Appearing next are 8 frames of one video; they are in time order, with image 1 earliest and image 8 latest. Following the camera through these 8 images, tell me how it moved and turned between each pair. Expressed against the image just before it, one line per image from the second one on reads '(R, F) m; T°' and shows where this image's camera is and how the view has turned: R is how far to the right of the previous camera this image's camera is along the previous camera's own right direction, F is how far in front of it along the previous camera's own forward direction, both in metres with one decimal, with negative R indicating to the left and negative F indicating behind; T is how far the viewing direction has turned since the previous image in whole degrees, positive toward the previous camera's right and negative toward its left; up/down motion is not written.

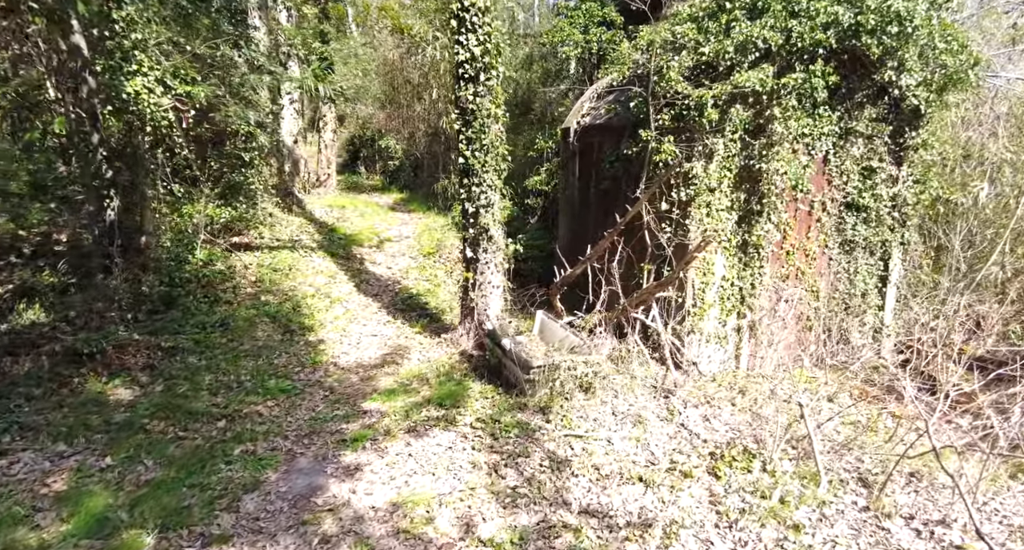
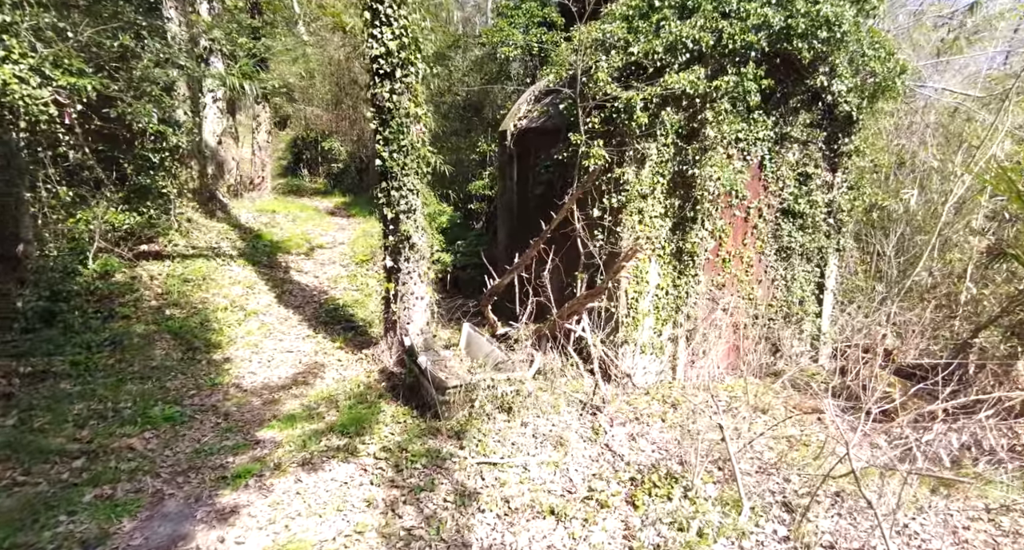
(+0.3, +0.3) m; +4°
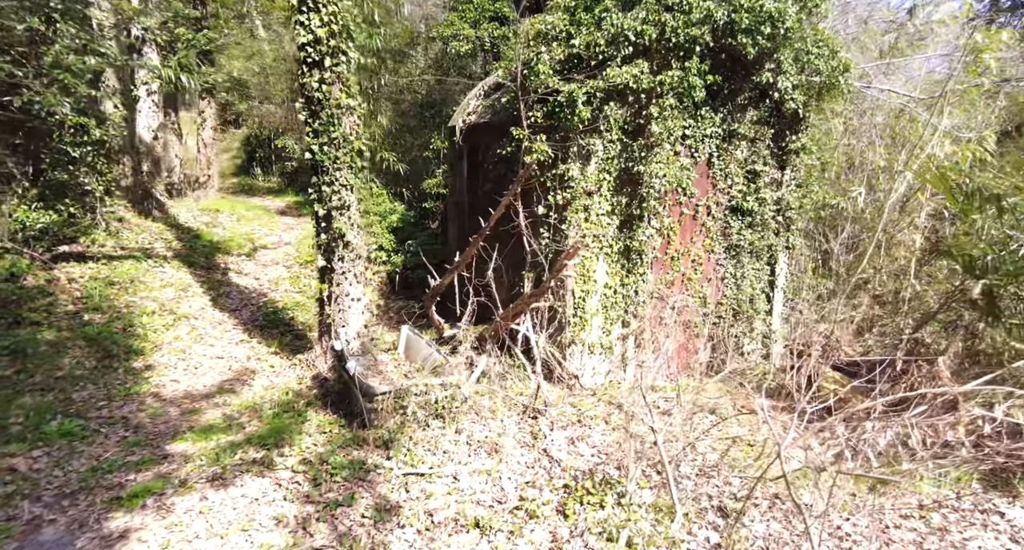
(+0.3, +0.2) m; +3°
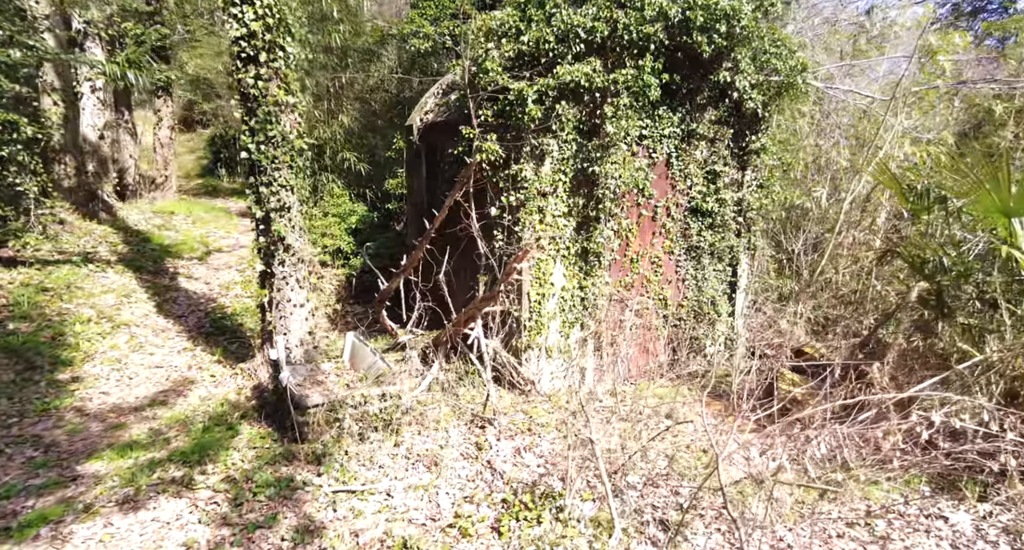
(+0.3, +0.2) m; +2°
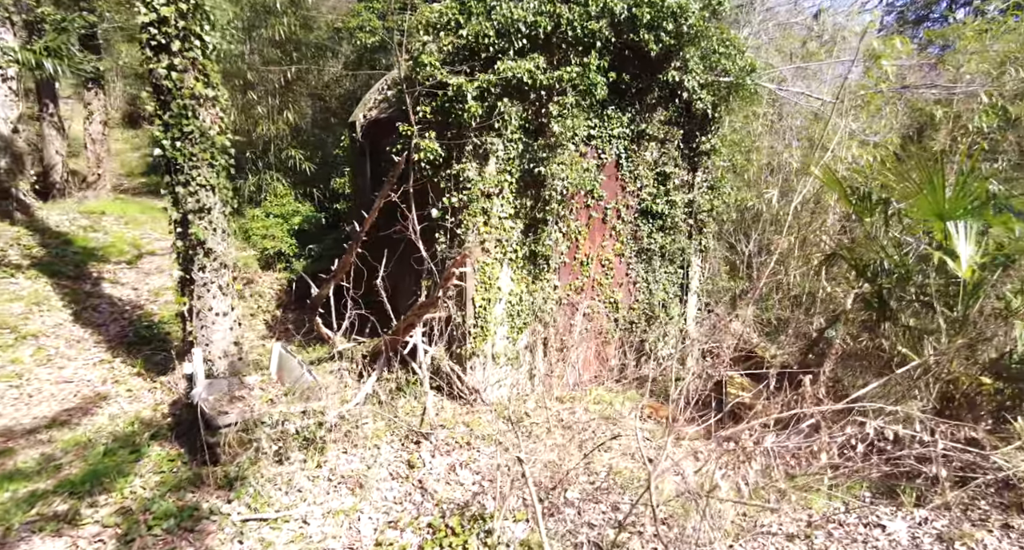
(+0.2, +0.2) m; +3°
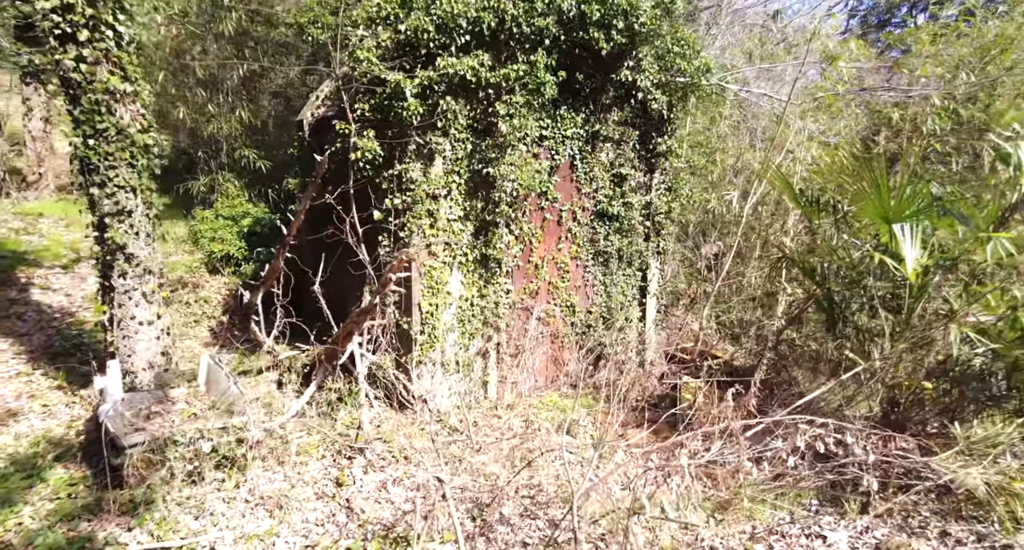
(+0.3, +0.2) m; +2°
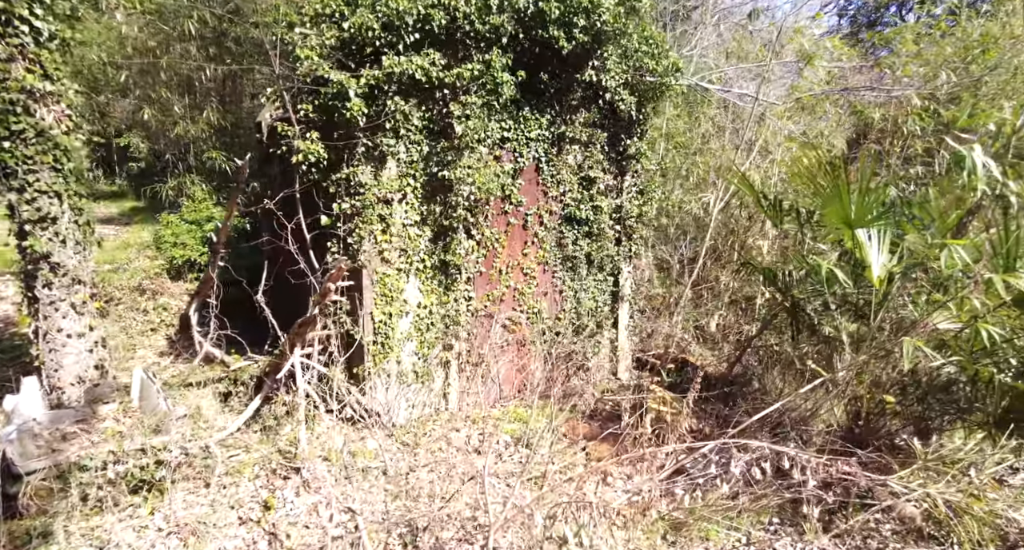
(+0.4, +0.2) m; 0°
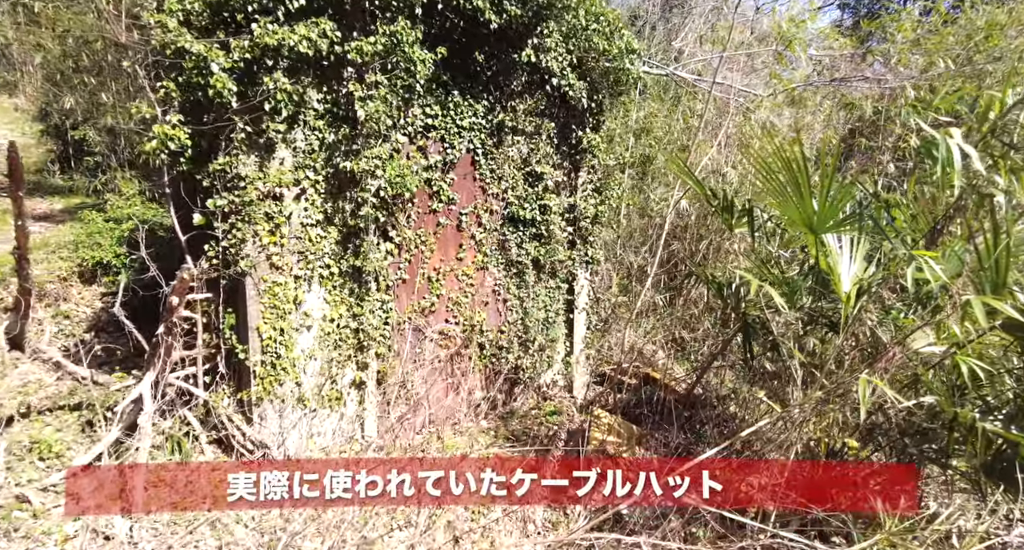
(+0.7, +0.8) m; 0°
